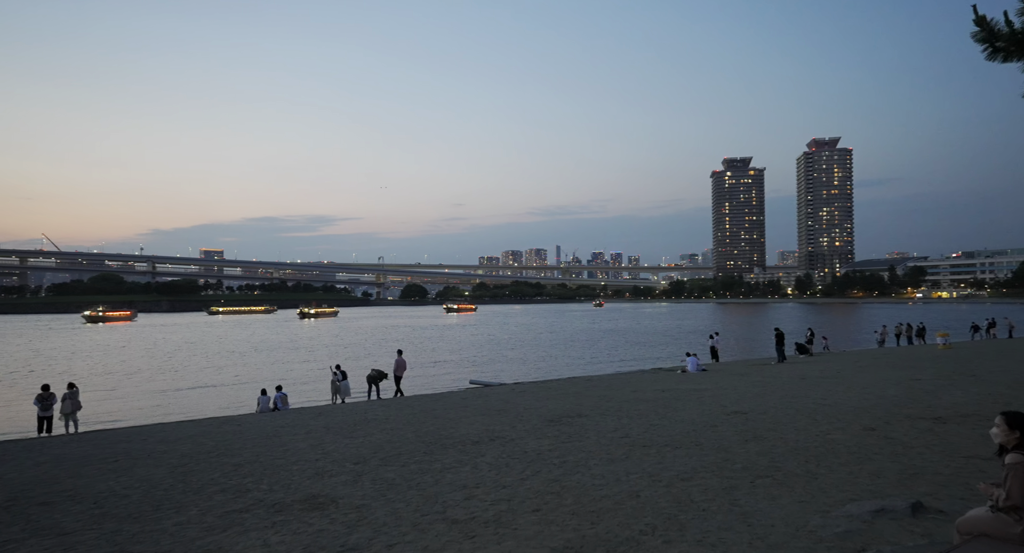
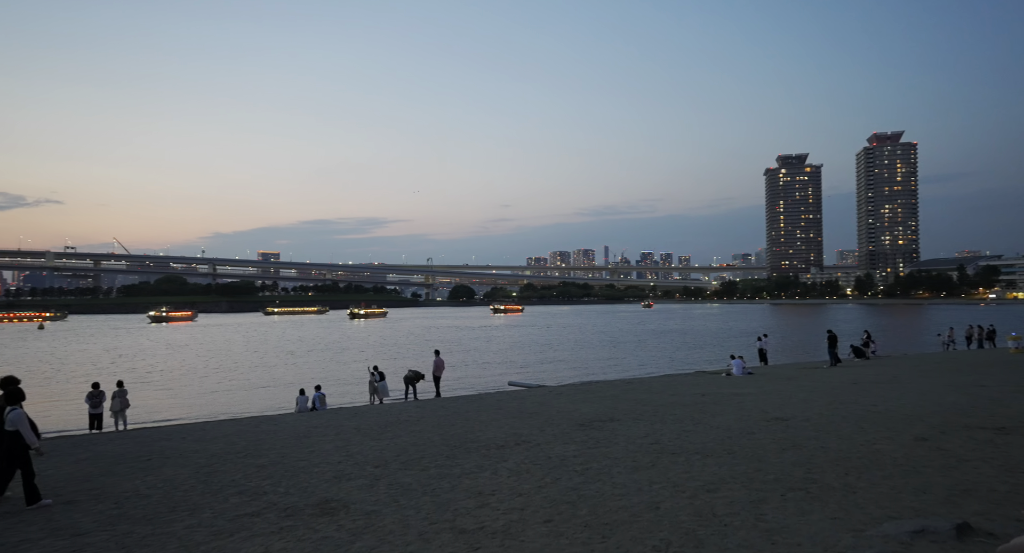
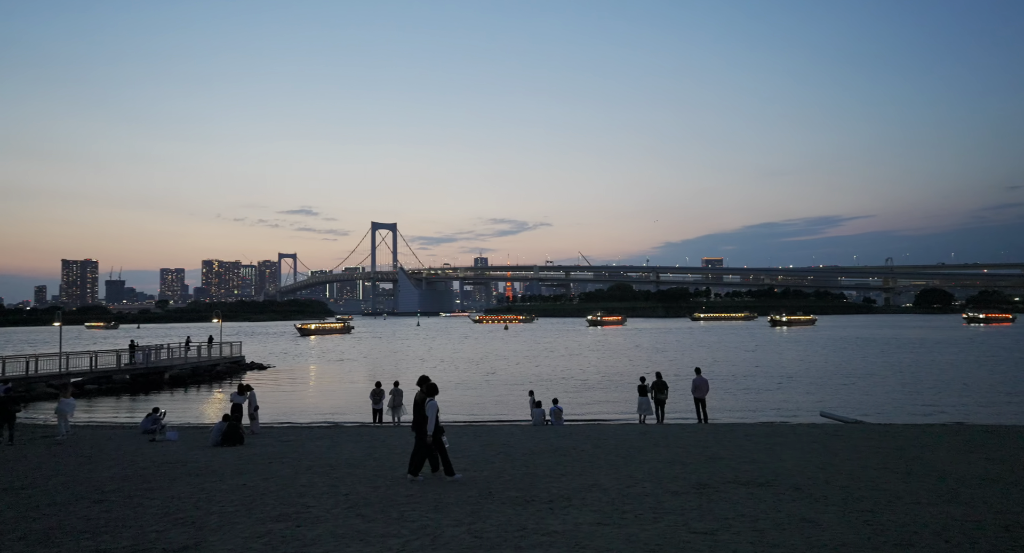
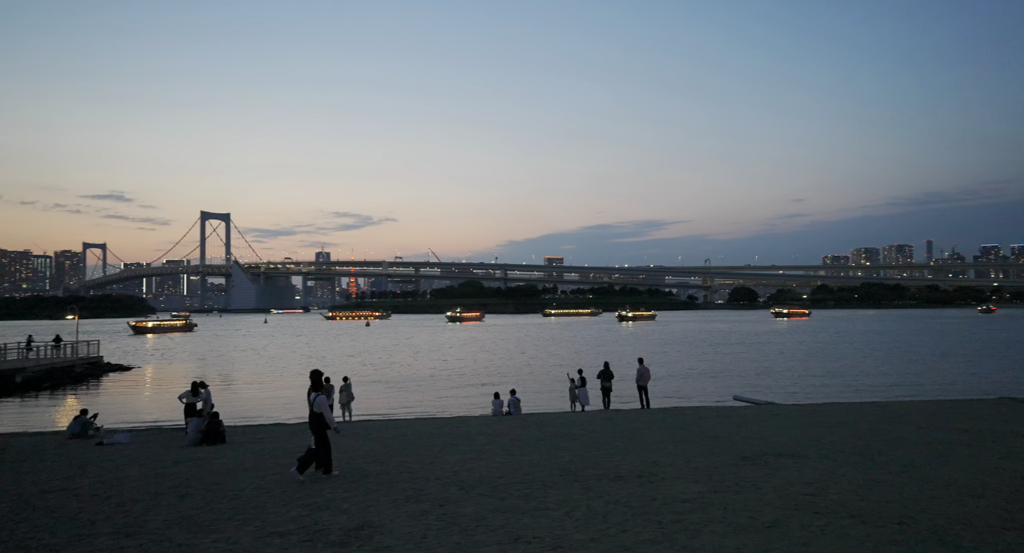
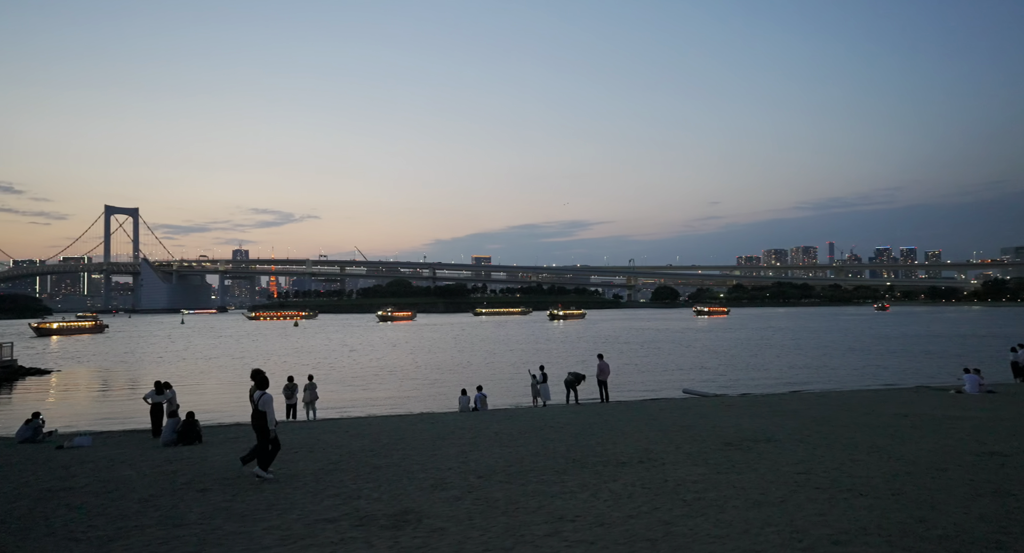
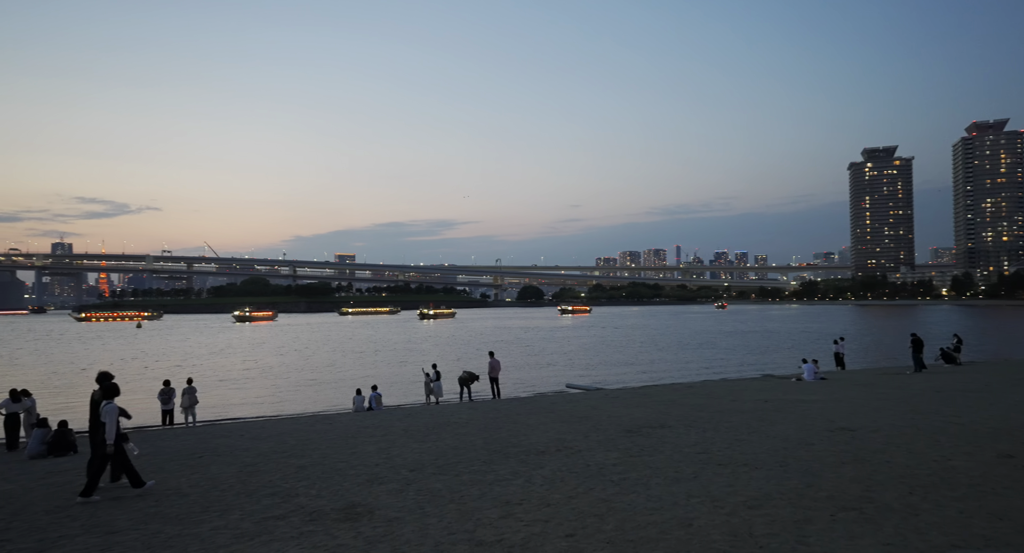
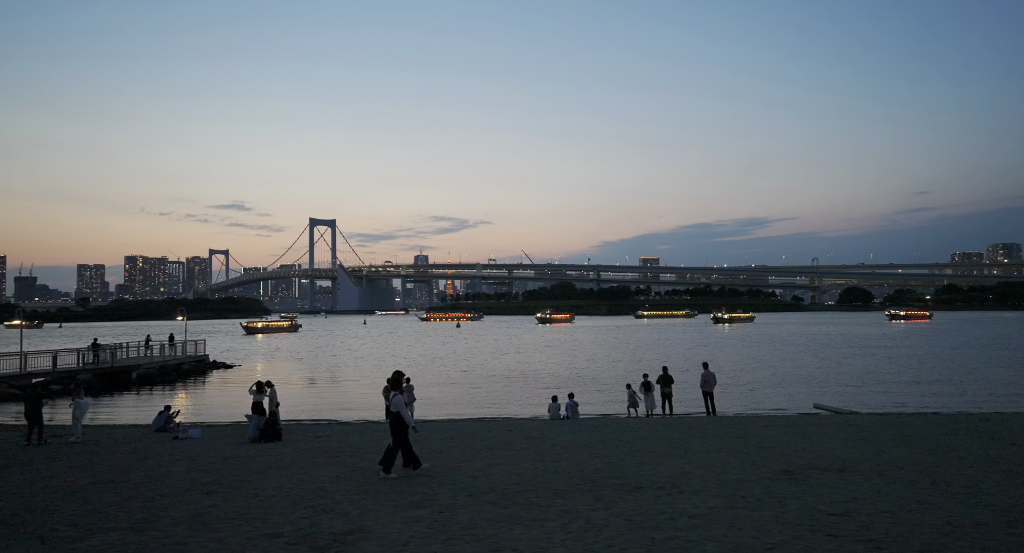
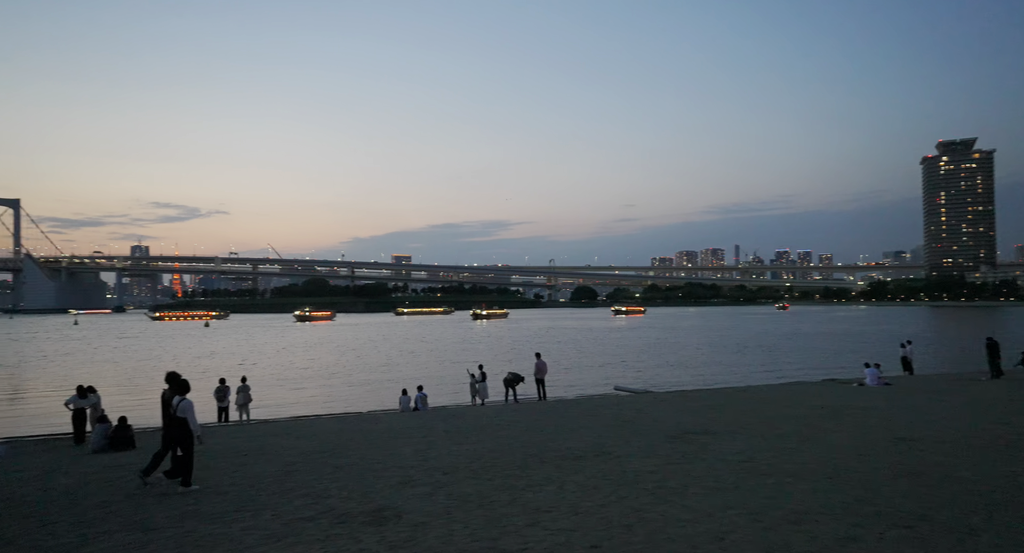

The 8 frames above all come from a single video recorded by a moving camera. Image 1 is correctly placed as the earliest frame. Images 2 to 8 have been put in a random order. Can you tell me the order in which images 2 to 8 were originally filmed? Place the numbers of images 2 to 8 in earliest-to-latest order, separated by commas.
2, 6, 8, 5, 4, 7, 3
